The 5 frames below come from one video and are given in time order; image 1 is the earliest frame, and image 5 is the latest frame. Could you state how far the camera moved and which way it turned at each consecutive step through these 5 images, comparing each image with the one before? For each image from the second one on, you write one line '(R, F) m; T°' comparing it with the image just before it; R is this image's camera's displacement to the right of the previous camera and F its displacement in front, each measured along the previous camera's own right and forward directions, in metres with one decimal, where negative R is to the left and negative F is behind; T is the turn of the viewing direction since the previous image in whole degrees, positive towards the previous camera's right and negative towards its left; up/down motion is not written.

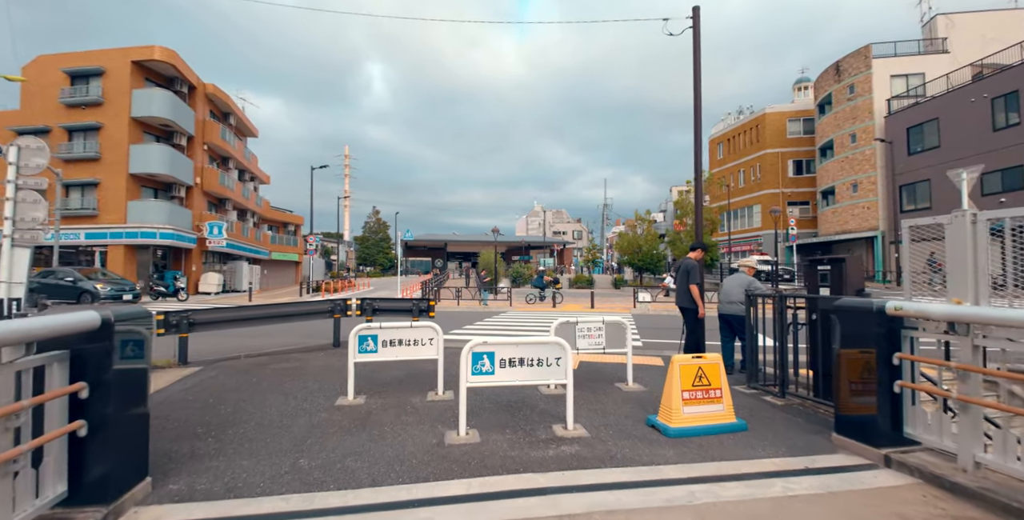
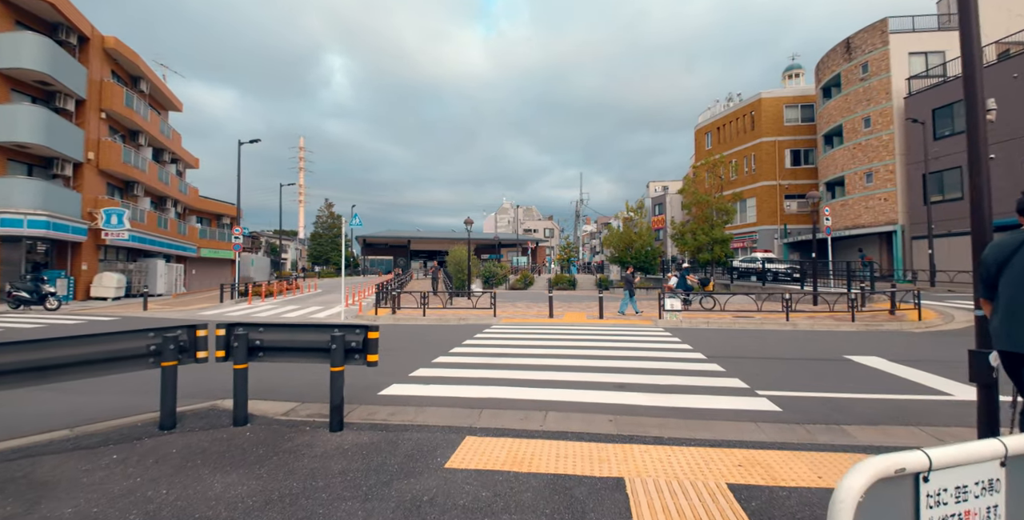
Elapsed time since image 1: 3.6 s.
(-0.7, +5.3) m; +5°
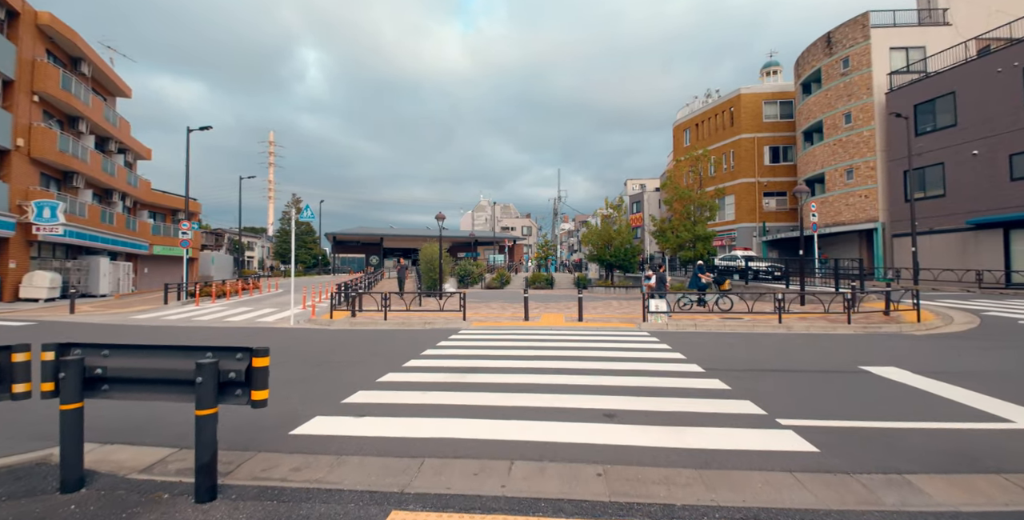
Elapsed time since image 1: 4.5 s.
(+0.2, +1.4) m; +3°
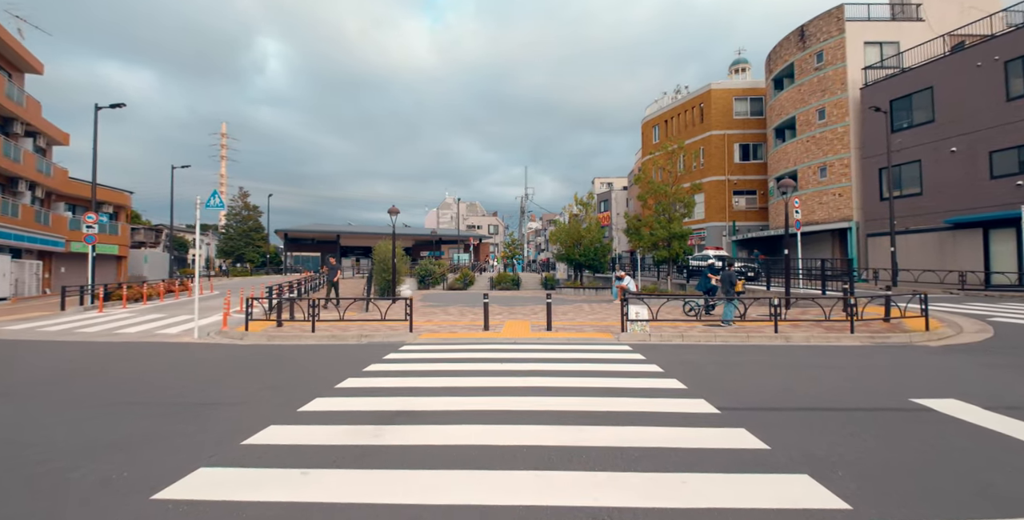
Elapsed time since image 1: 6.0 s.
(+0.3, +2.1) m; +4°
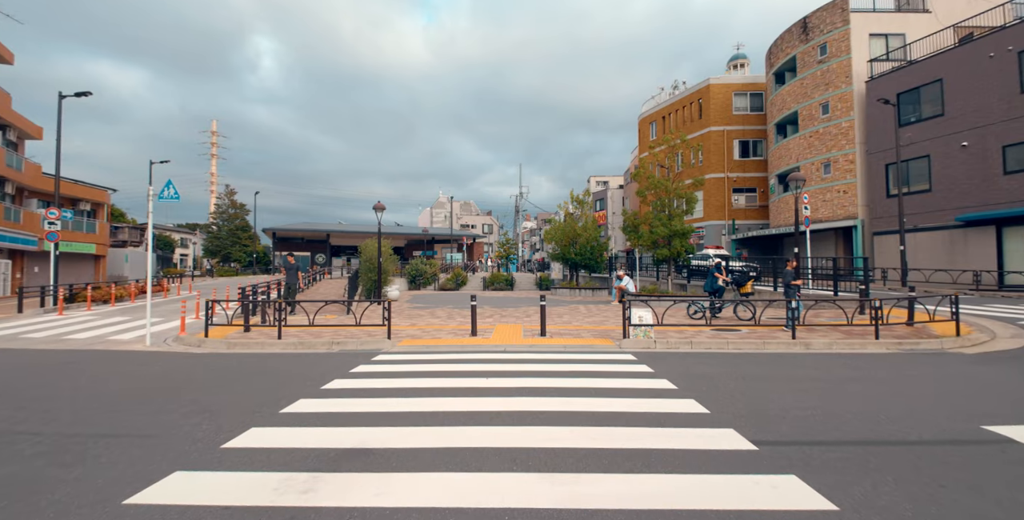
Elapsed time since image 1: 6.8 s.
(+0.1, +1.1) m; +1°
